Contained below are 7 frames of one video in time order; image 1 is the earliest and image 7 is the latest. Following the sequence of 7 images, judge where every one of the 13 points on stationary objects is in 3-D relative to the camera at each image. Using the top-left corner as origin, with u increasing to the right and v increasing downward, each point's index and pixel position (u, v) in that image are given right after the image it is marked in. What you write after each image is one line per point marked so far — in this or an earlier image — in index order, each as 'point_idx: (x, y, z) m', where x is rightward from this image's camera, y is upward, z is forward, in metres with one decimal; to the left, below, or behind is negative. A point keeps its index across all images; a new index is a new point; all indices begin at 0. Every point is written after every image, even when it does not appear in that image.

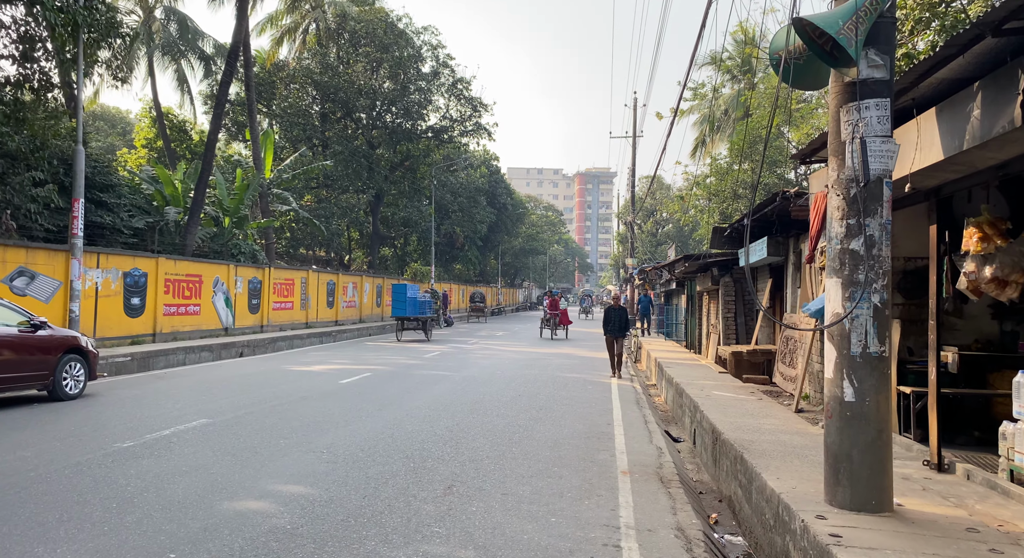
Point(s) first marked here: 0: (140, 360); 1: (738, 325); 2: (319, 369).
0: (-7.3, -1.6, +14.4) m
1: (+4.4, -0.9, +14.5) m
2: (-3.8, -1.8, +14.6) m
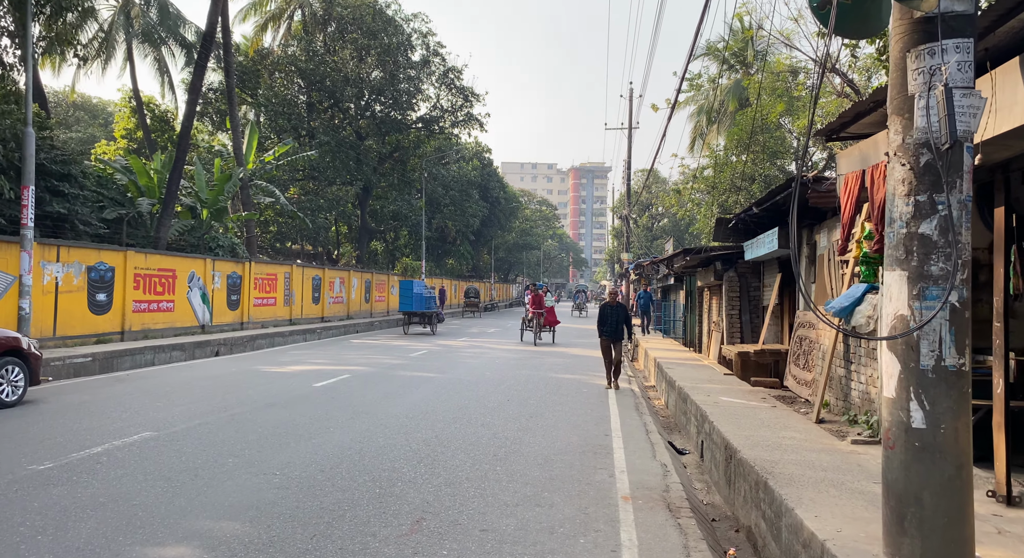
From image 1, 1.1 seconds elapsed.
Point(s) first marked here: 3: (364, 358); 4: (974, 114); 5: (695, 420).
0: (-7.4, -1.5, +13.4) m
1: (+4.3, -0.8, +13.6) m
2: (-4.0, -1.7, +13.7) m
3: (-3.2, -1.7, +16.0) m
4: (+1.9, +0.7, +3.1) m
5: (+2.1, -1.6, +8.3) m
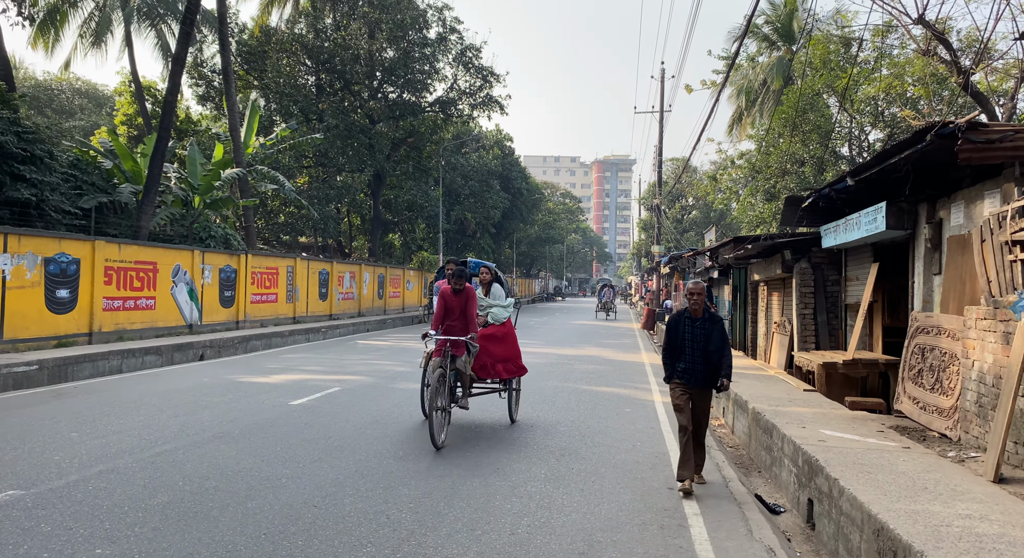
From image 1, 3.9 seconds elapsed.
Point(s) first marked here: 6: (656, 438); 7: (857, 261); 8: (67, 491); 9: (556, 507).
0: (-7.1, -1.4, +11.4) m
1: (+4.6, -0.7, +11.2) m
2: (-3.6, -1.6, +11.5) m
3: (-2.8, -1.6, +13.8) m
4: (+2.0, +0.7, +0.7) m
5: (+2.3, -1.5, +6.0) m
6: (+1.5, -1.6, +7.6) m
7: (+4.7, +0.2, +10.1) m
8: (-3.0, -1.4, +4.9) m
9: (+0.3, -1.6, +5.1) m
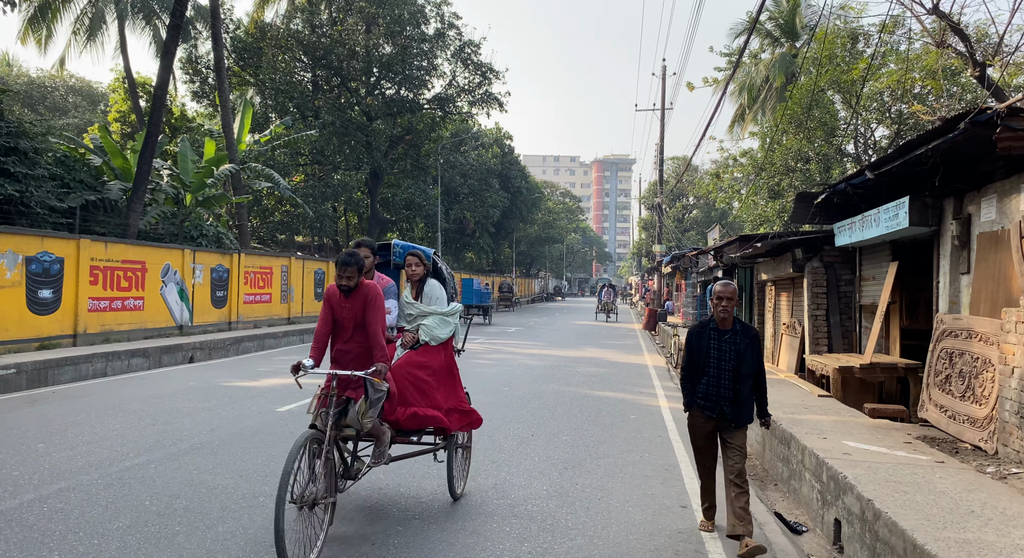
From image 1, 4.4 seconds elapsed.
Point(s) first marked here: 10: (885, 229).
0: (-7.1, -1.4, +10.9) m
1: (+4.6, -0.7, +10.7) m
2: (-3.6, -1.6, +11.1) m
3: (-2.8, -1.6, +13.3) m
4: (+2.0, +0.7, +0.3) m
5: (+2.3, -1.5, +5.5) m
6: (+1.5, -1.6, +7.1) m
7: (+4.7, +0.2, +9.6) m
8: (-3.0, -1.4, +4.4) m
9: (+0.3, -1.6, +4.7) m
10: (+4.0, +0.5, +7.9) m
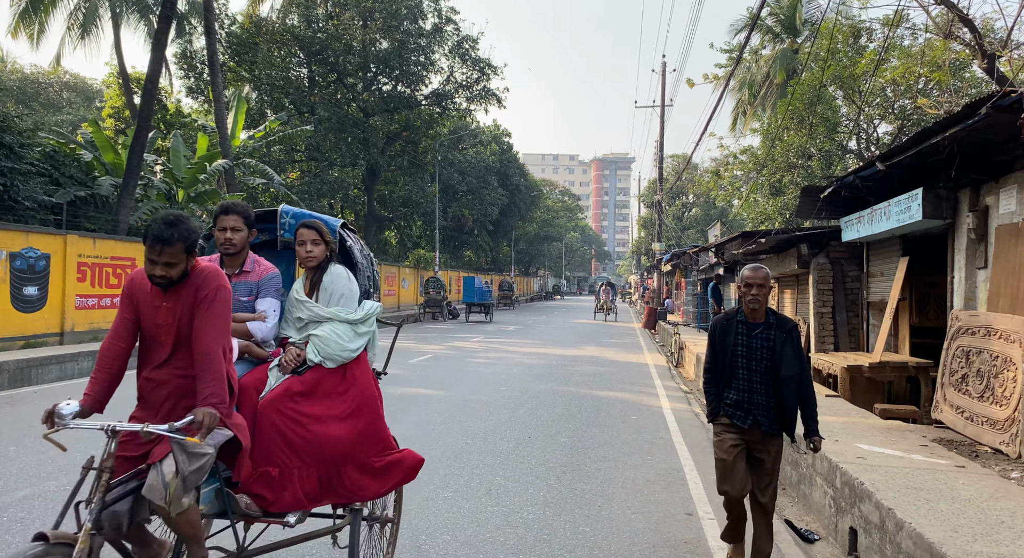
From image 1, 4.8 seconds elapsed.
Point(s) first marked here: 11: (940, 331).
0: (-7.1, -1.3, +10.6) m
1: (+4.6, -0.6, +10.4) m
2: (-3.7, -1.5, +10.7) m
3: (-2.8, -1.5, +13.0) m
4: (+1.9, +0.8, 0.0) m
5: (+2.2, -1.5, +5.2) m
6: (+1.4, -1.6, +6.8) m
7: (+4.6, +0.3, +9.3) m
8: (-3.0, -1.4, +4.1) m
9: (+0.3, -1.5, +4.3) m
10: (+3.9, +0.6, +7.6) m
11: (+5.0, -0.6, +8.7) m
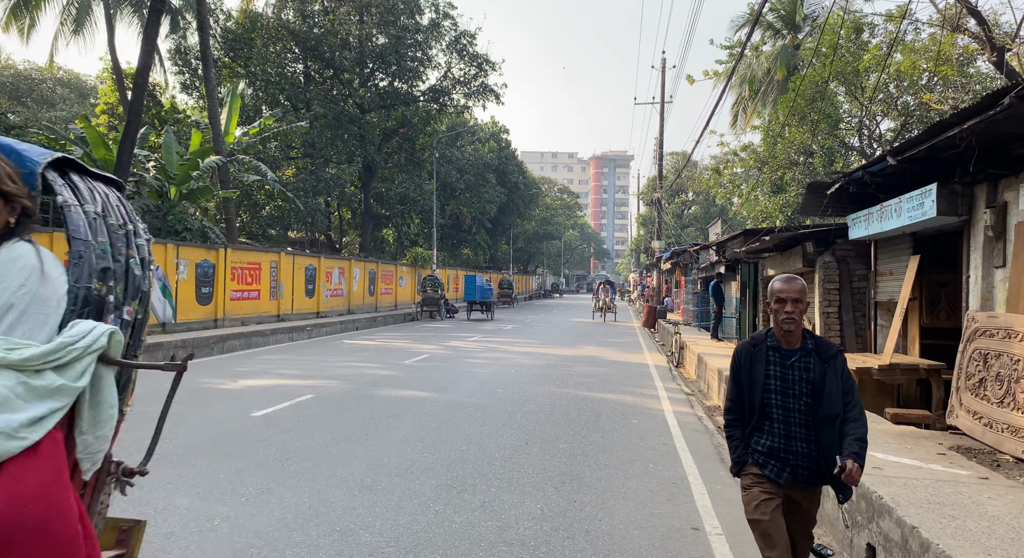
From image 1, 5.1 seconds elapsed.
0: (-7.2, -1.3, +10.3) m
1: (+4.5, -0.6, +10.1) m
2: (-3.7, -1.5, +10.4) m
3: (-2.9, -1.5, +12.7) m
4: (+1.9, +0.8, -0.3) m
5: (+2.2, -1.5, +4.9) m
6: (+1.4, -1.6, +6.5) m
7: (+4.6, +0.3, +9.0) m
8: (-3.0, -1.4, +3.8) m
9: (+0.2, -1.5, +4.0) m
10: (+3.9, +0.6, +7.3) m
11: (+5.0, -0.6, +8.4) m
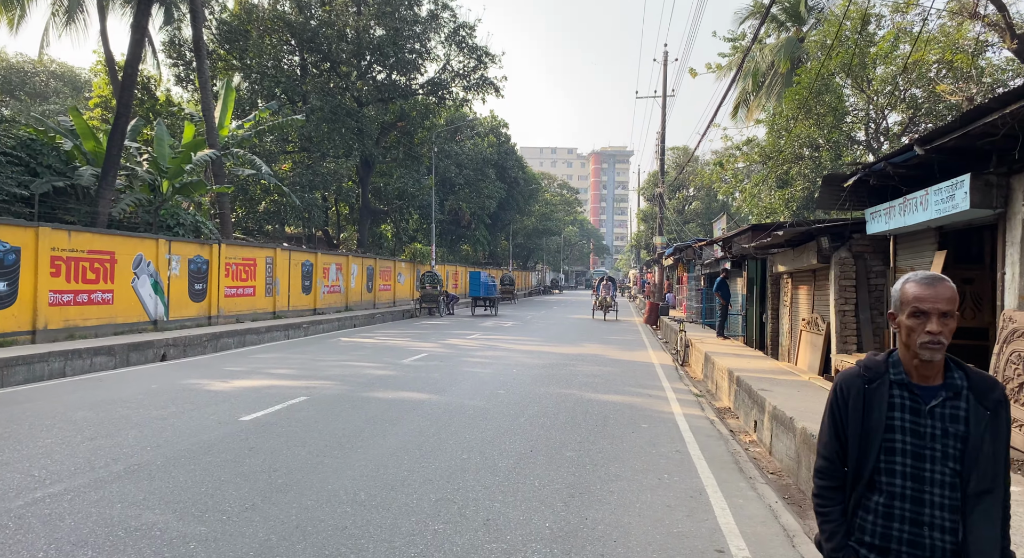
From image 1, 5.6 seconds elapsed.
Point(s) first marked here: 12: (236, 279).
0: (-7.1, -1.3, +9.9) m
1: (+4.6, -0.6, +9.7) m
2: (-3.7, -1.4, +10.0) m
3: (-2.9, -1.4, +12.3) m
4: (+2.0, +0.8, -0.8) m
5: (+2.2, -1.4, +4.5) m
6: (+1.4, -1.5, +6.1) m
7: (+4.6, +0.3, +8.6) m
8: (-3.0, -1.4, +3.4) m
9: (+0.3, -1.5, +3.6) m
10: (+3.9, +0.6, +6.9) m
11: (+5.0, -0.6, +8.0) m
12: (-7.2, 0.0, +19.4) m
